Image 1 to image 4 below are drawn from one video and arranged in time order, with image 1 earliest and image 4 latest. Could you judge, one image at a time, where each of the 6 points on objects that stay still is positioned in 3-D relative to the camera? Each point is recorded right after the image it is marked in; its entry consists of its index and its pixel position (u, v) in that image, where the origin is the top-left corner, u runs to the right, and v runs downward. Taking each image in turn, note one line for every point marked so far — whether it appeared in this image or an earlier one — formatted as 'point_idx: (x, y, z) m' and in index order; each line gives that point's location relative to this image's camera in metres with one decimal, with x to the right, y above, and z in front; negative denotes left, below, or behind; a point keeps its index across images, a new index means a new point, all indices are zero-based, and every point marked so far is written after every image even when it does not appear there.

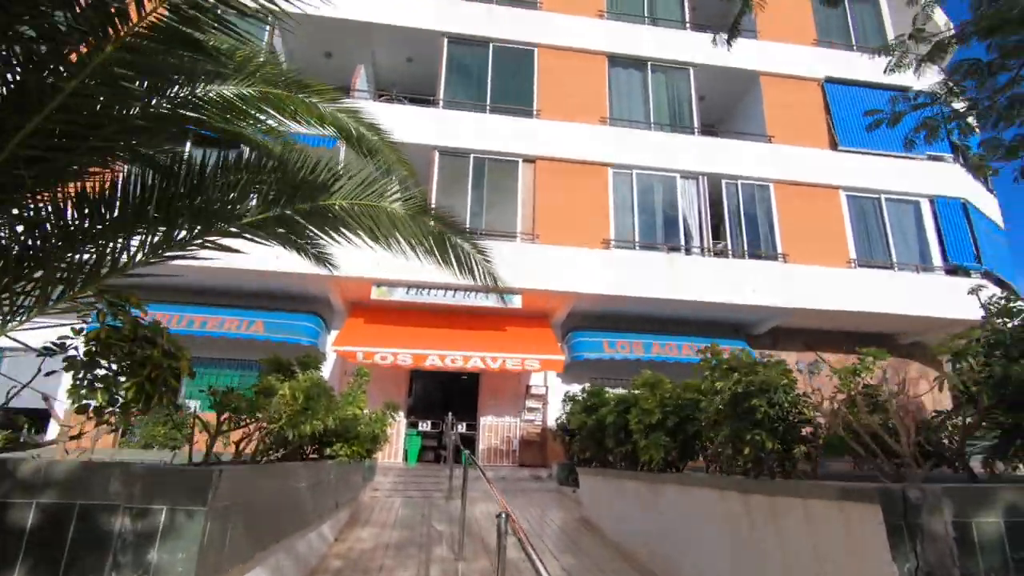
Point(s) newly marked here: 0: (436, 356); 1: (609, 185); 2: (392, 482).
0: (-2.0, -1.8, +14.5) m
1: (+2.9, +3.1, +16.6) m
2: (-2.7, -4.4, +12.5) m
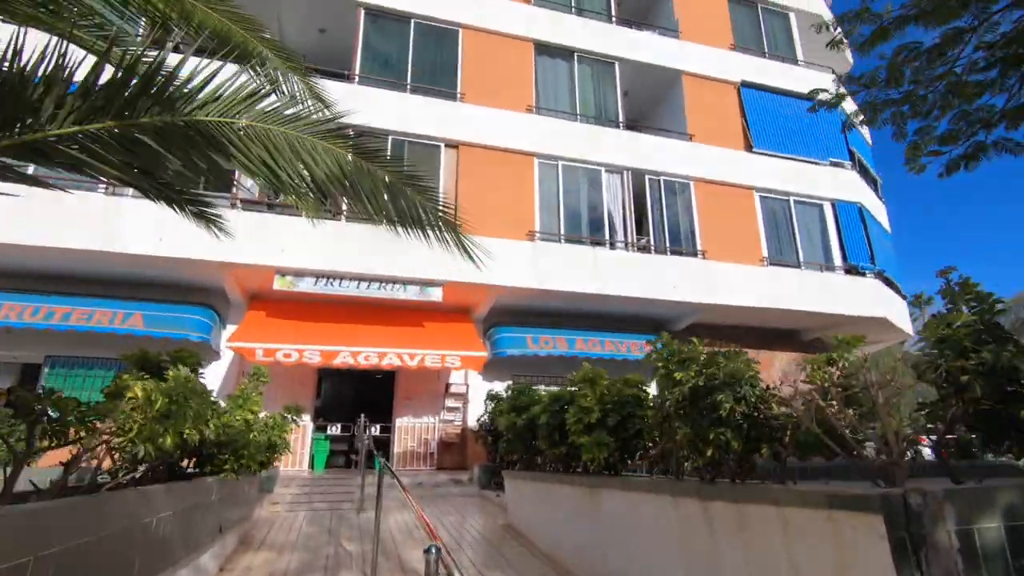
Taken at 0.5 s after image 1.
0: (-3.9, -1.6, +13.3) m
1: (+0.7, +3.3, +16.0) m
2: (-4.4, -4.1, +11.2) m
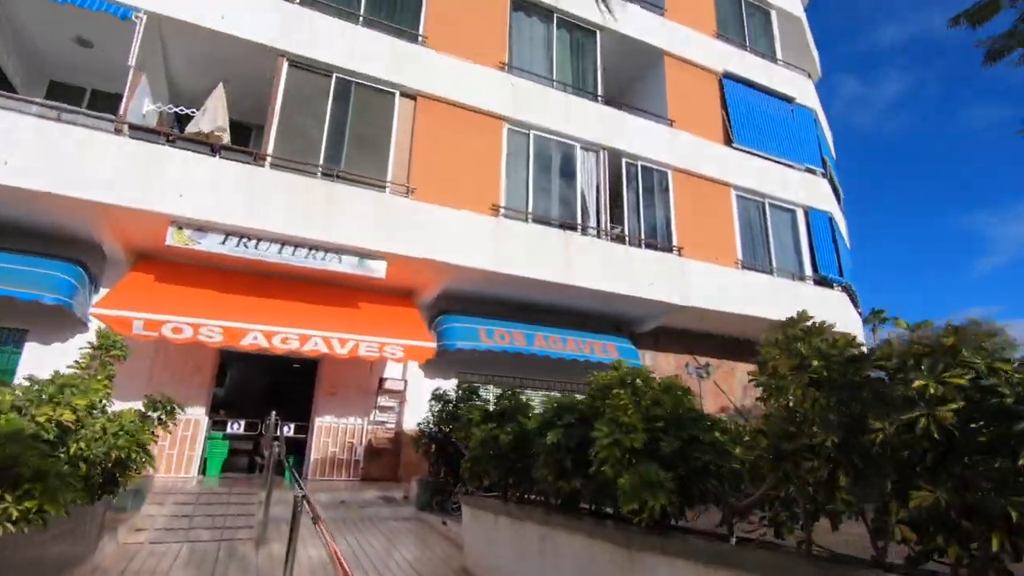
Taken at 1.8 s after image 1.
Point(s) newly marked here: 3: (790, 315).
0: (-4.8, -0.8, +10.5) m
1: (-0.2, +3.6, +13.8) m
2: (-5.2, -3.4, +8.3) m
3: (+8.2, -0.8, +16.3) m
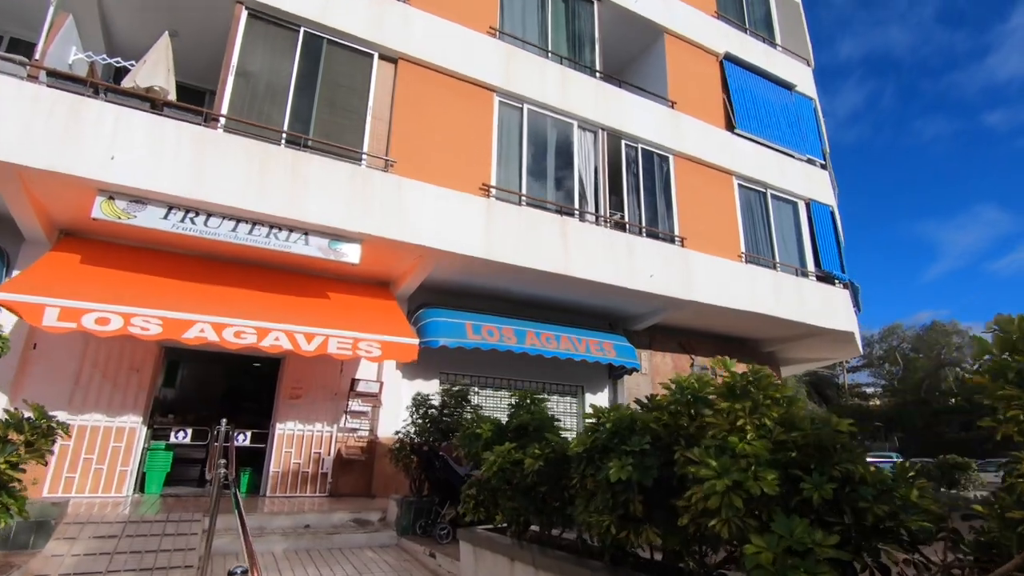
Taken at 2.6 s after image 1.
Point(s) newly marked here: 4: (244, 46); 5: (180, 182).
0: (-4.8, -0.6, +8.8) m
1: (-0.4, +3.9, +12.4) m
2: (-5.1, -3.1, +6.6) m
3: (+7.9, -0.7, +15.3) m
4: (-5.0, +4.5, +10.2) m
5: (-5.4, +1.7, +8.9) m
